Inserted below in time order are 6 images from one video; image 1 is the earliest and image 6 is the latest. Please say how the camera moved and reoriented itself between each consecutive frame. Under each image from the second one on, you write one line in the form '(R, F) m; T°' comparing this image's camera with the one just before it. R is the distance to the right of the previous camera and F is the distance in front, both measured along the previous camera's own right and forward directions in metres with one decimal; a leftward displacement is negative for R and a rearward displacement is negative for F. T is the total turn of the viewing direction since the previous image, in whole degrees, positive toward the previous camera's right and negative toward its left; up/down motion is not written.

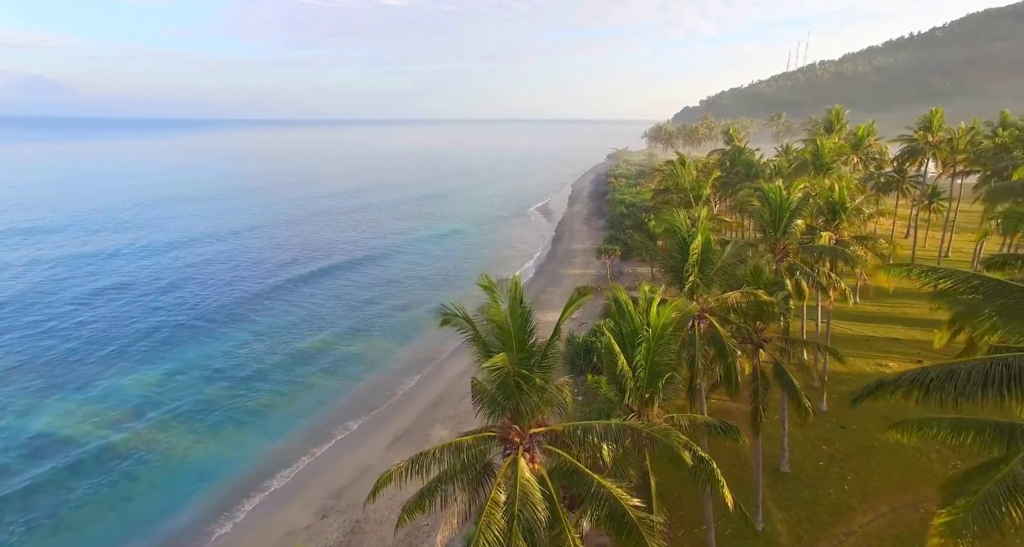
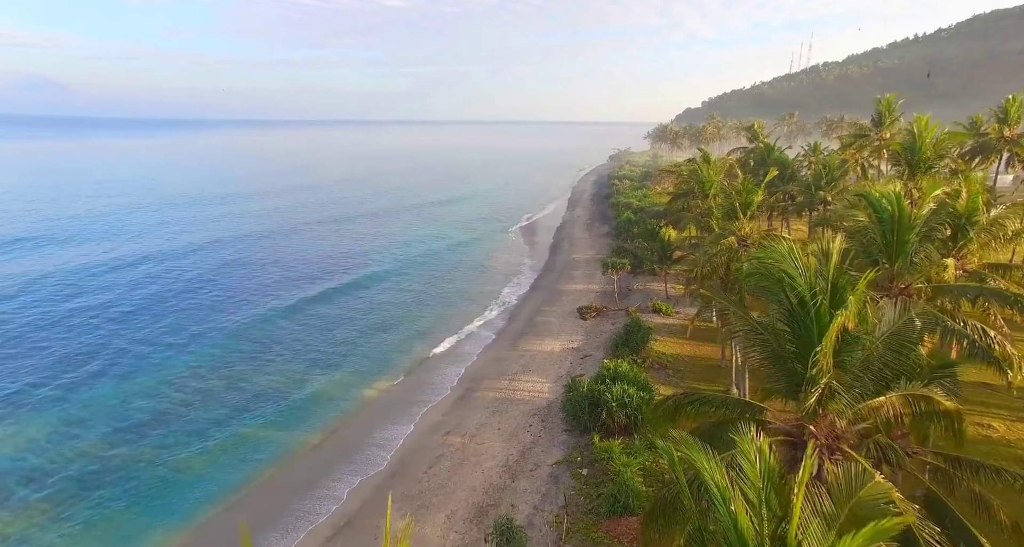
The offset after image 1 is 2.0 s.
(+0.6, +6.7) m; 0°
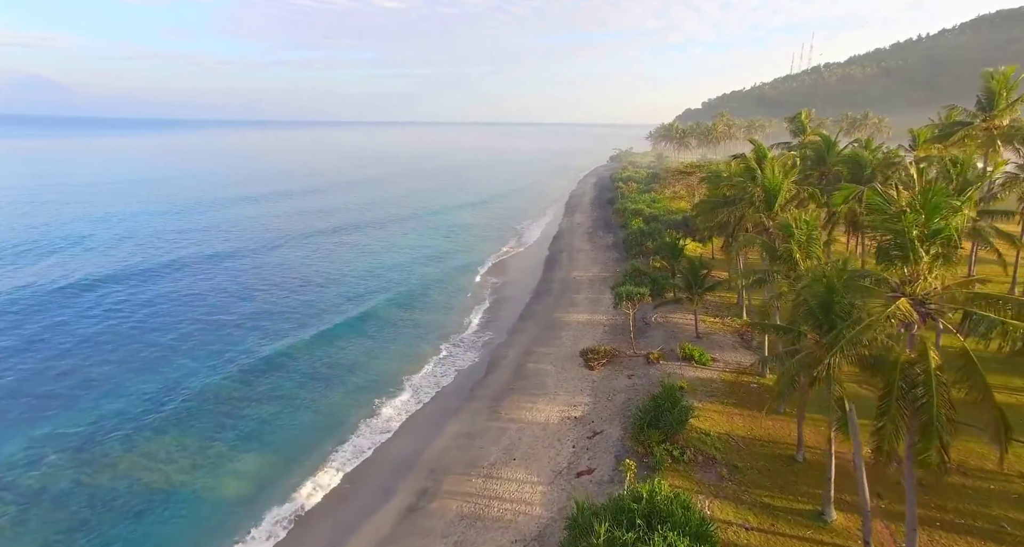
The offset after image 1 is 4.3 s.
(+0.8, +9.6) m; 0°
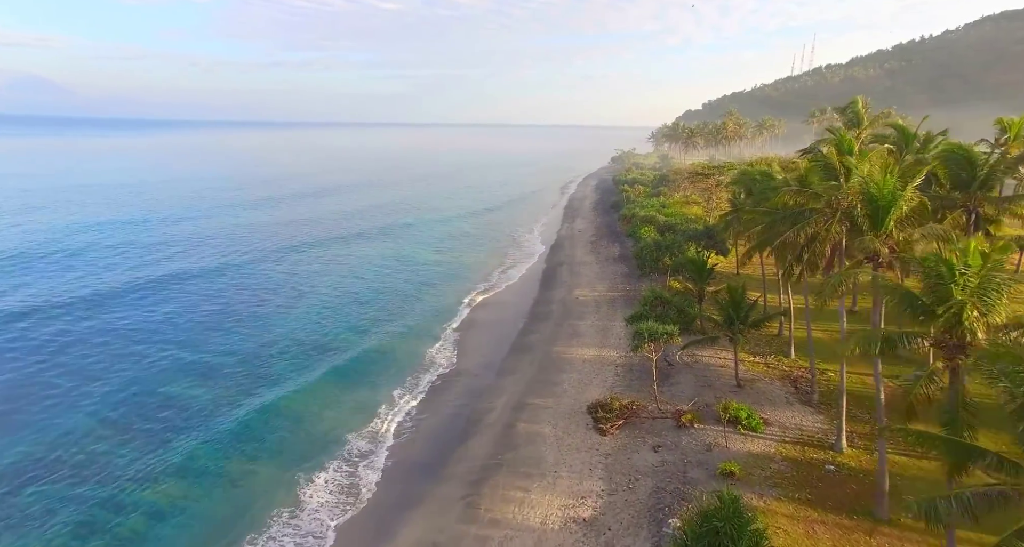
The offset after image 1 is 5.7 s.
(+0.5, +7.1) m; 0°
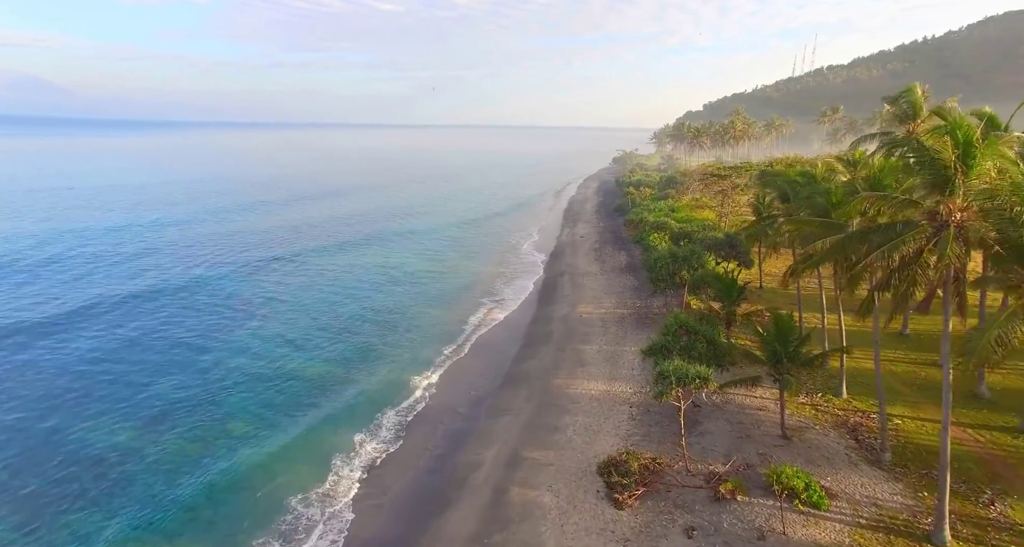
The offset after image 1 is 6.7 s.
(+0.2, +4.8) m; 0°
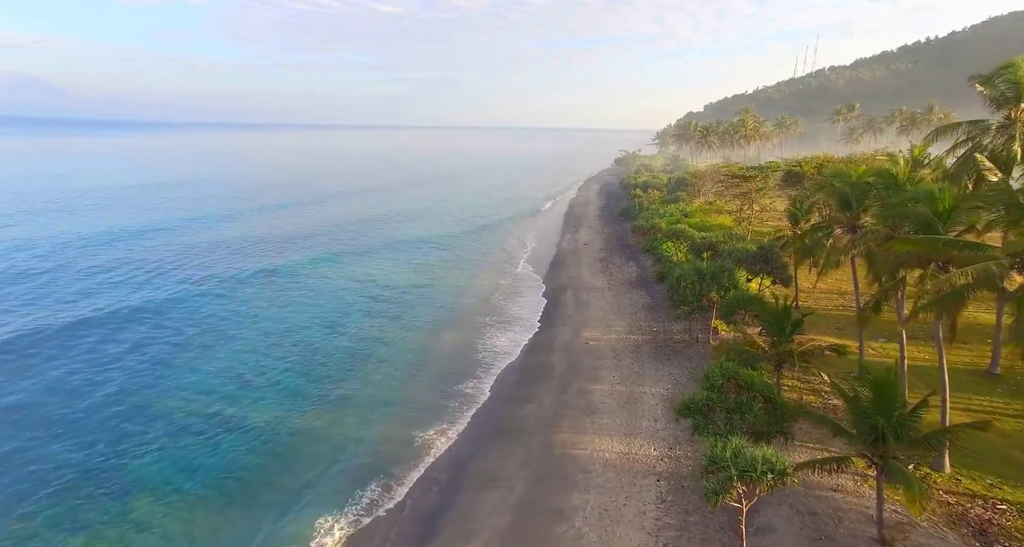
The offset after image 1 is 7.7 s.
(+0.3, +5.7) m; 0°
